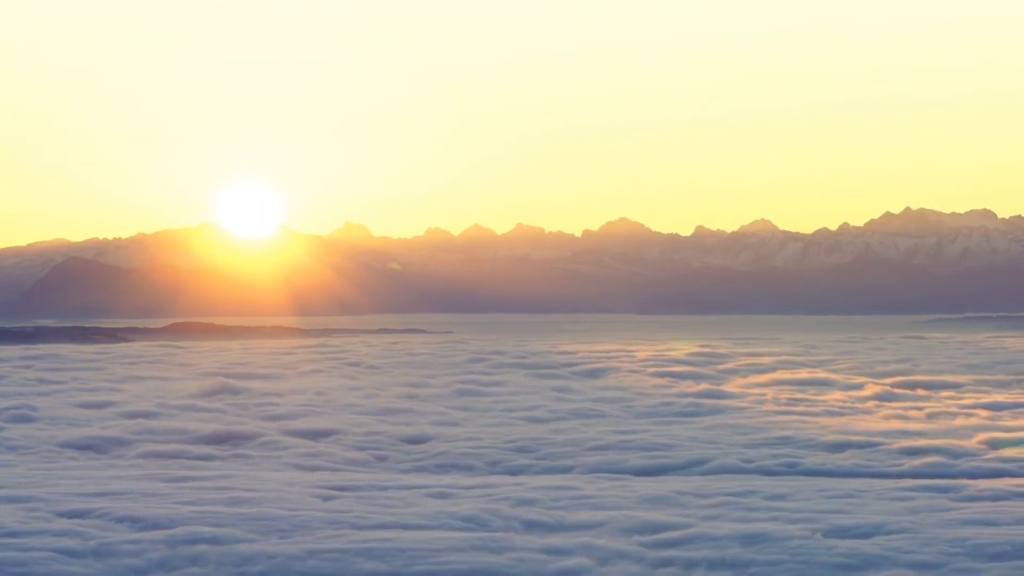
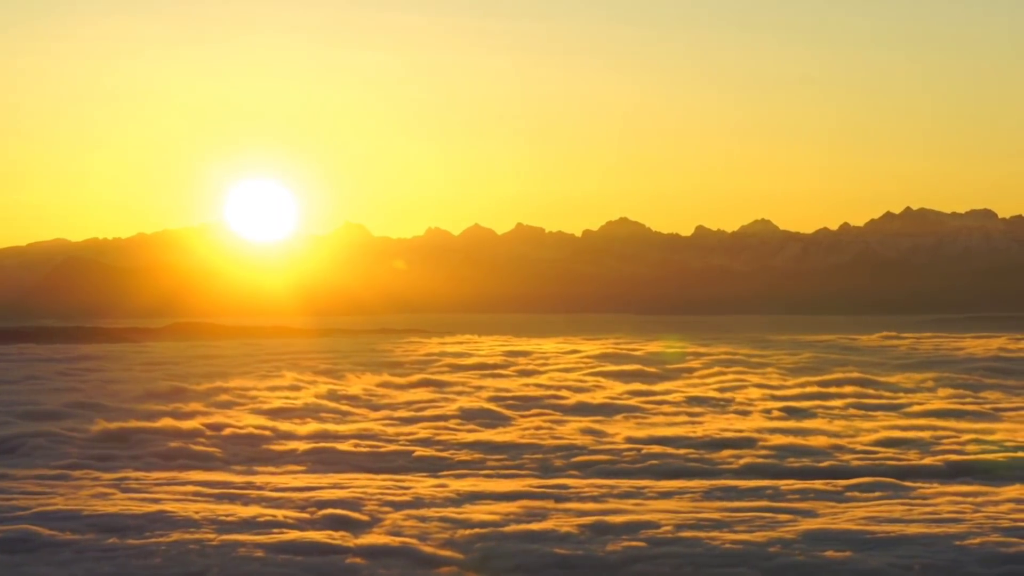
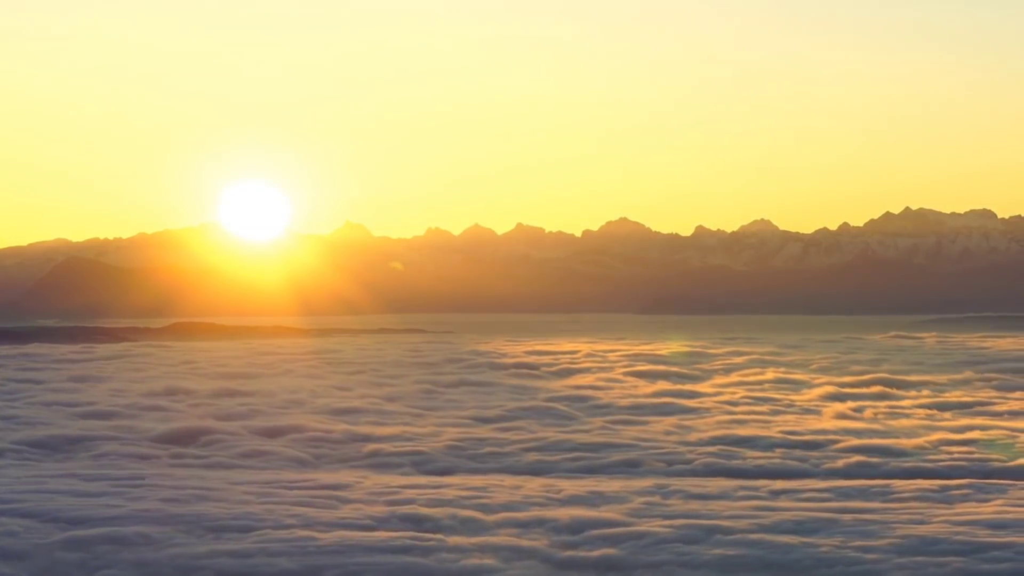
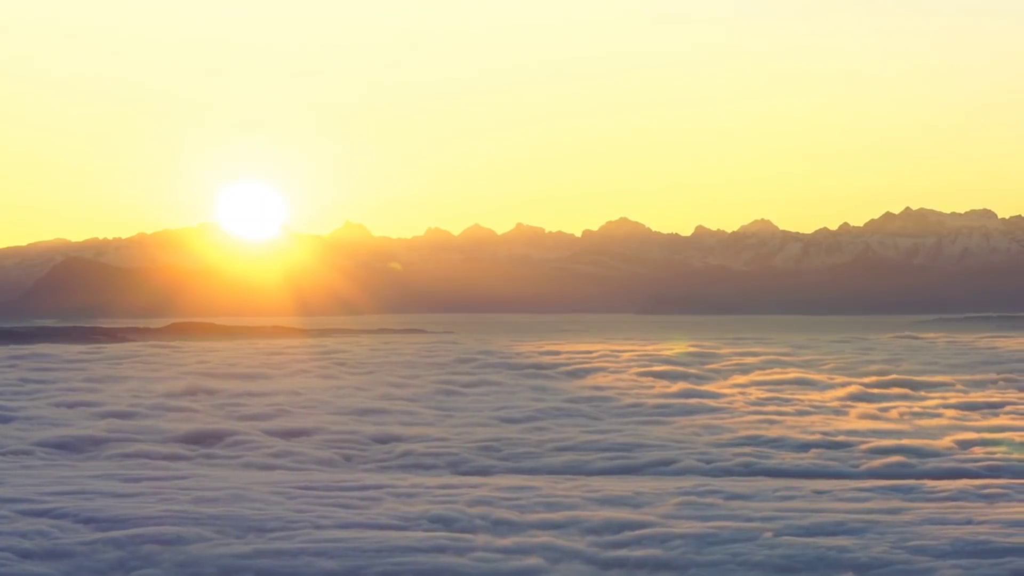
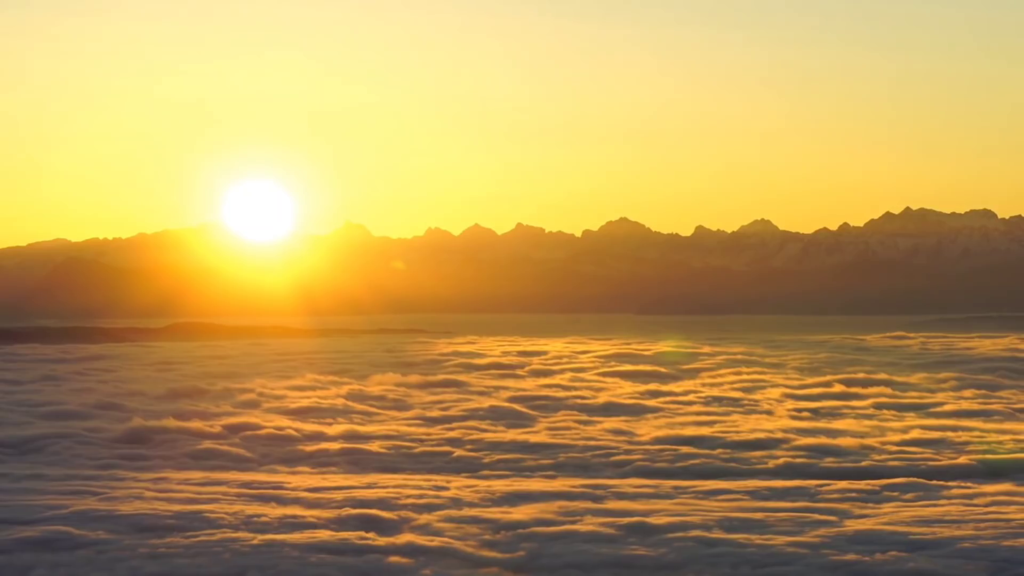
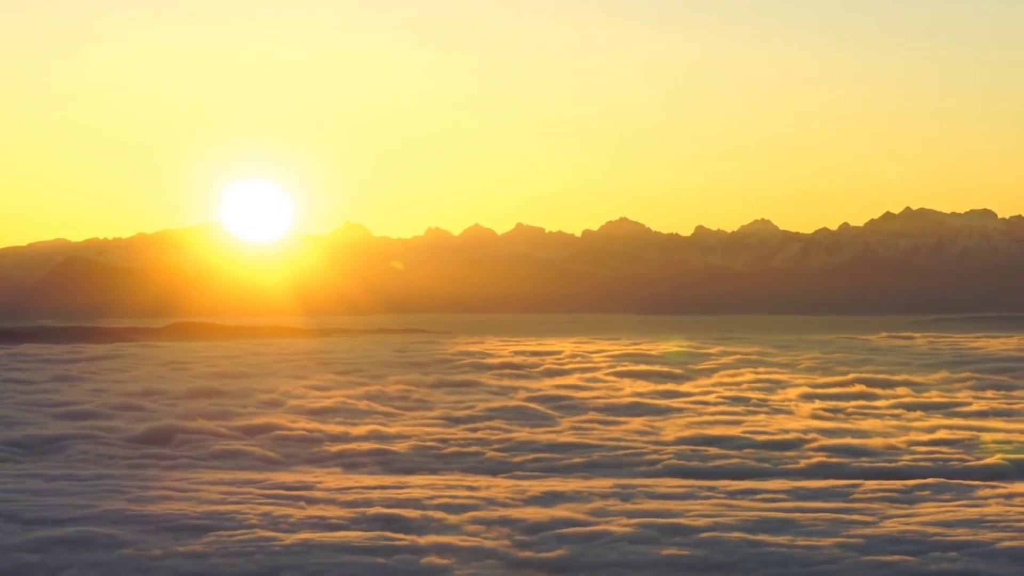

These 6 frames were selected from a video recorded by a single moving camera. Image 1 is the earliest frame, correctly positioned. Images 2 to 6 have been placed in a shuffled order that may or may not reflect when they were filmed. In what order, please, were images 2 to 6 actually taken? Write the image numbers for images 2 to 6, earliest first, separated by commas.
4, 3, 6, 5, 2
